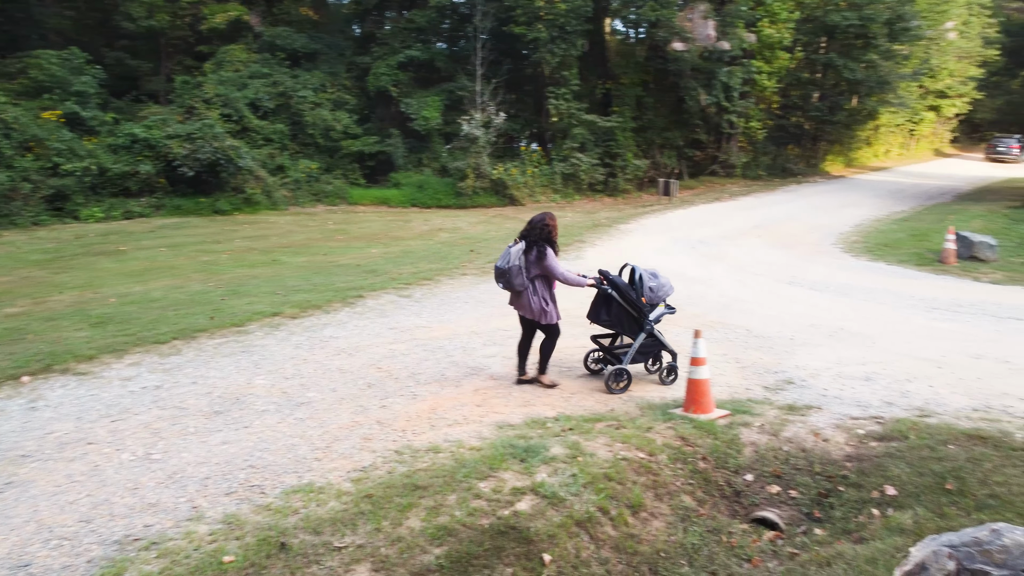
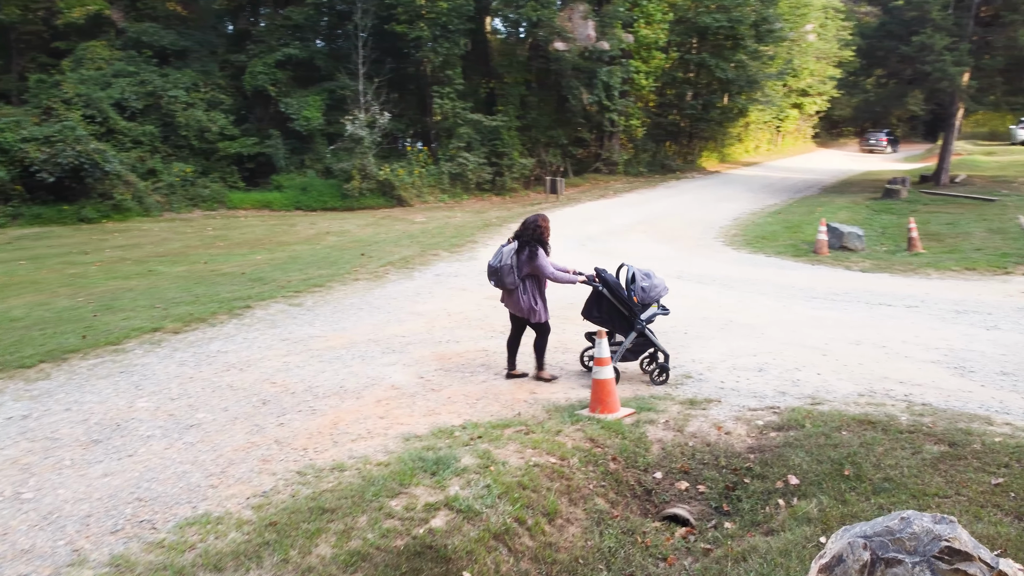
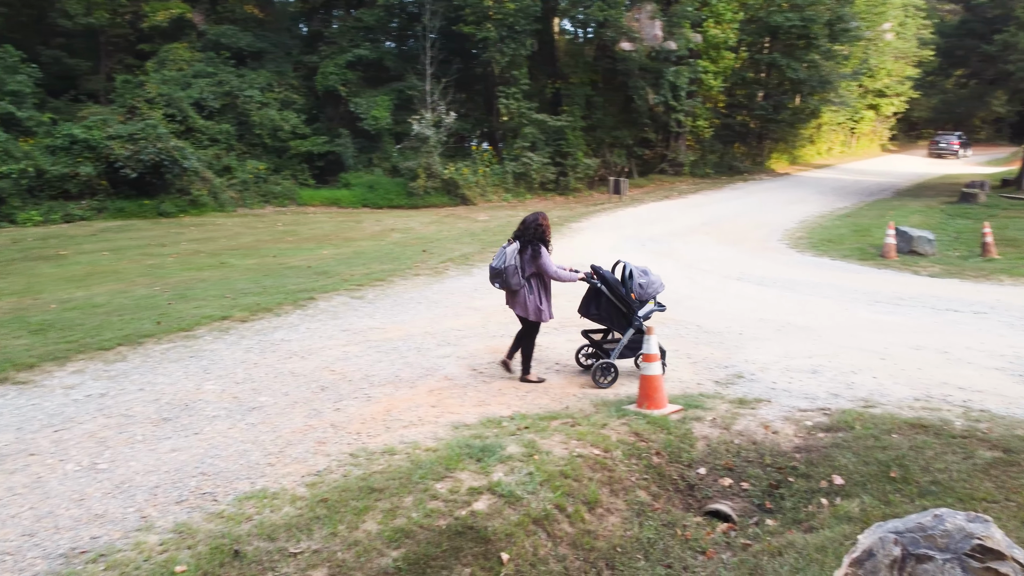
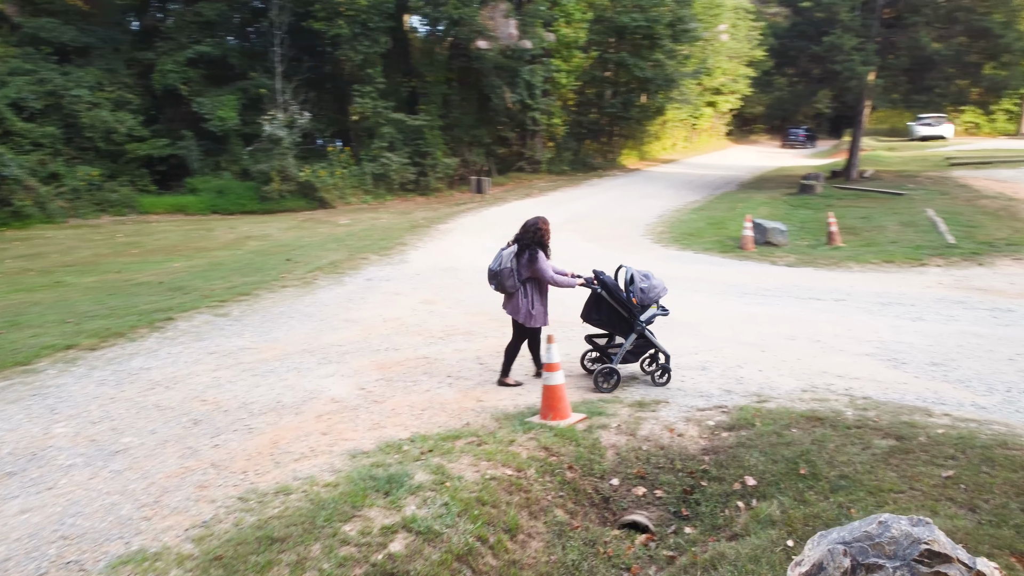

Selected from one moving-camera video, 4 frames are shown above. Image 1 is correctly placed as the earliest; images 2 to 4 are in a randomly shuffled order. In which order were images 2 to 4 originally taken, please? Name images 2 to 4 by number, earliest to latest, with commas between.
3, 2, 4
